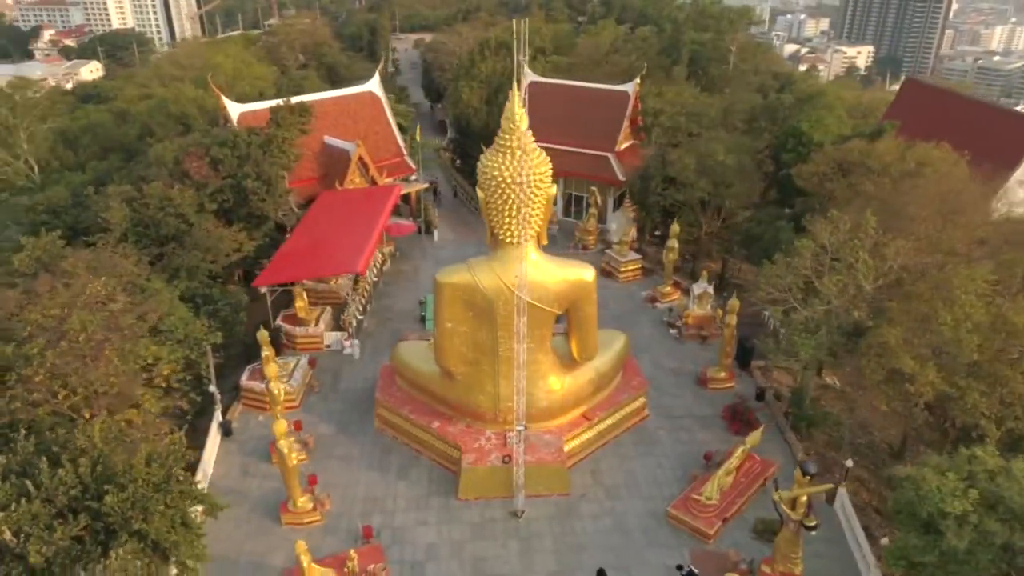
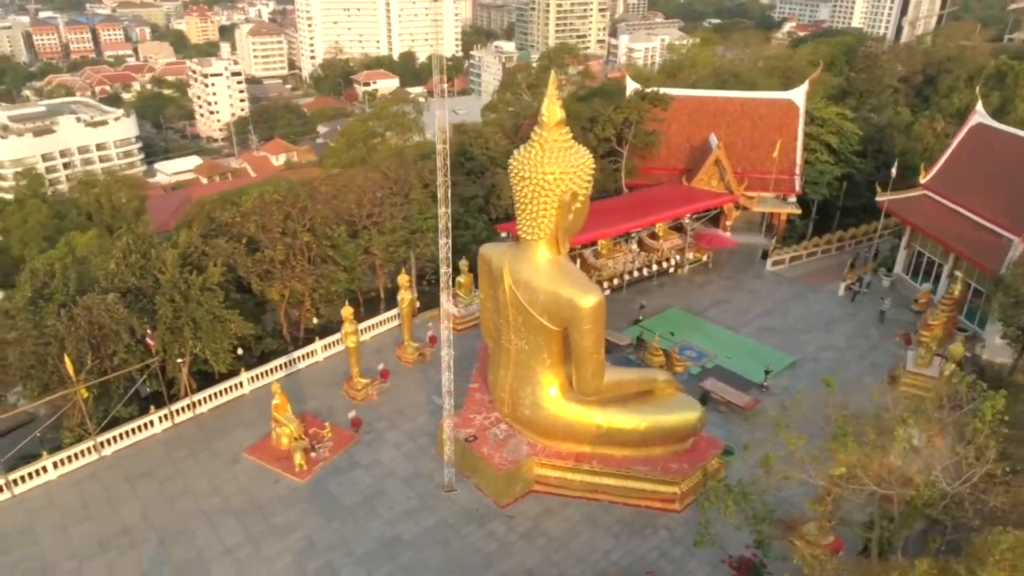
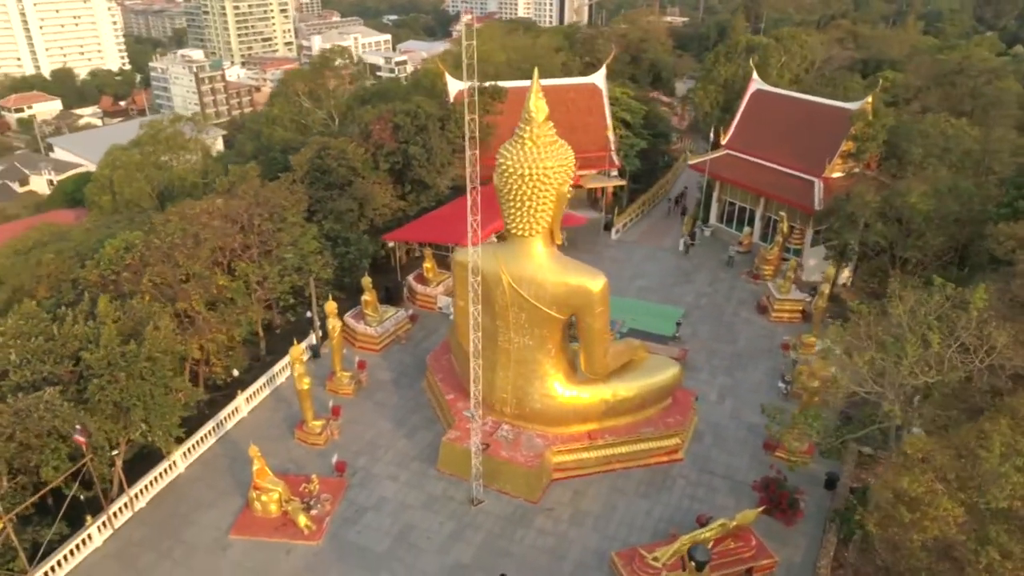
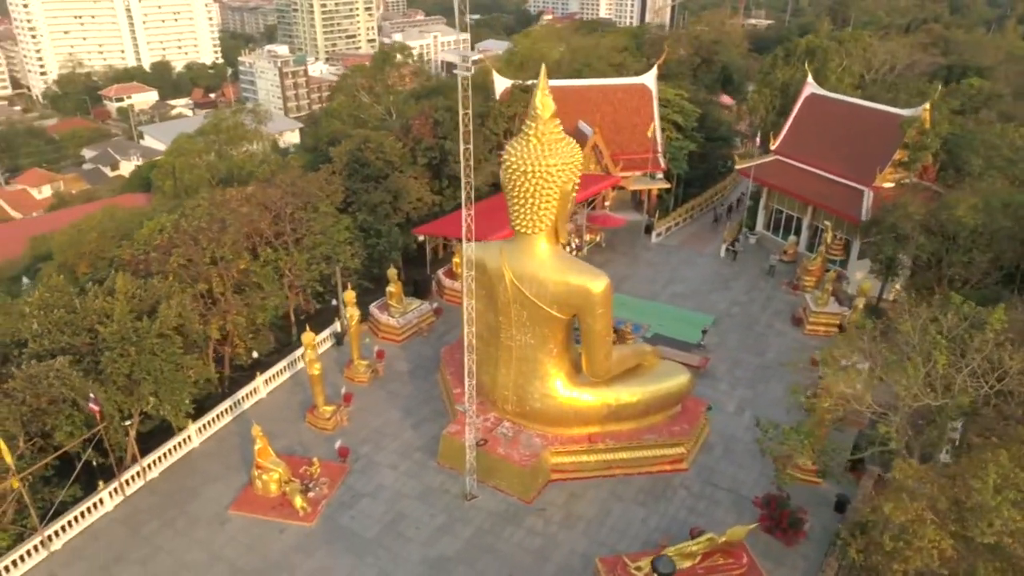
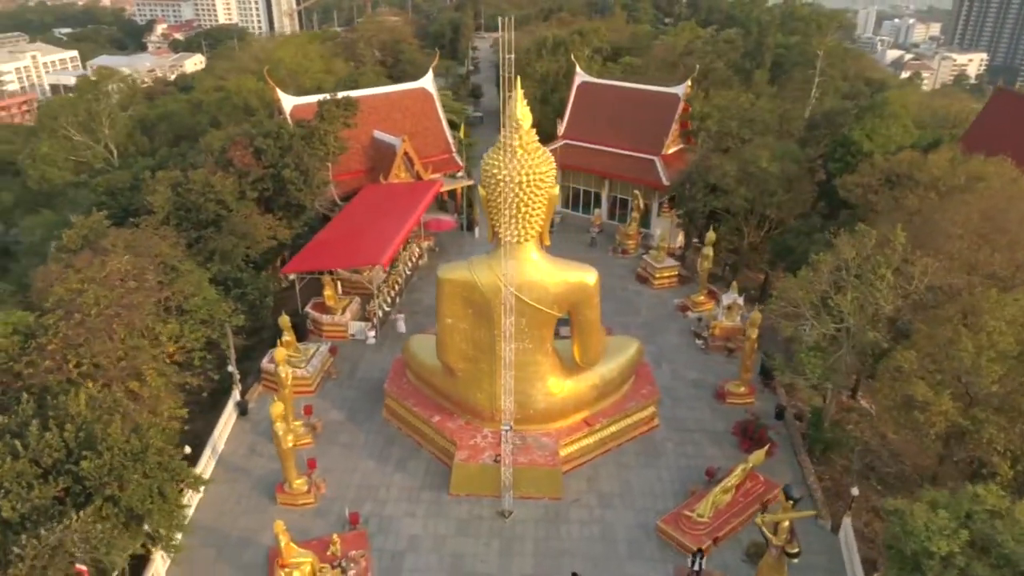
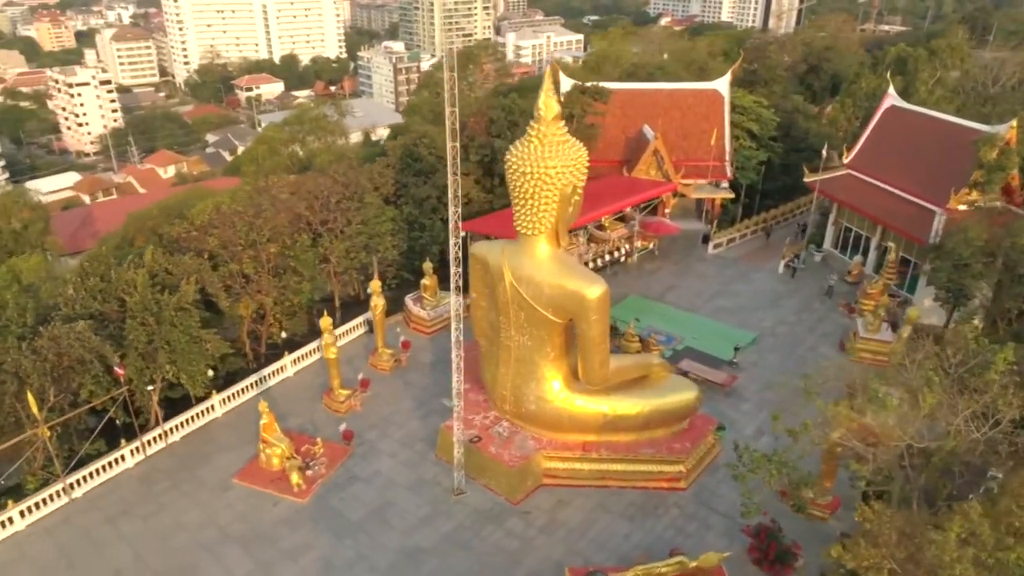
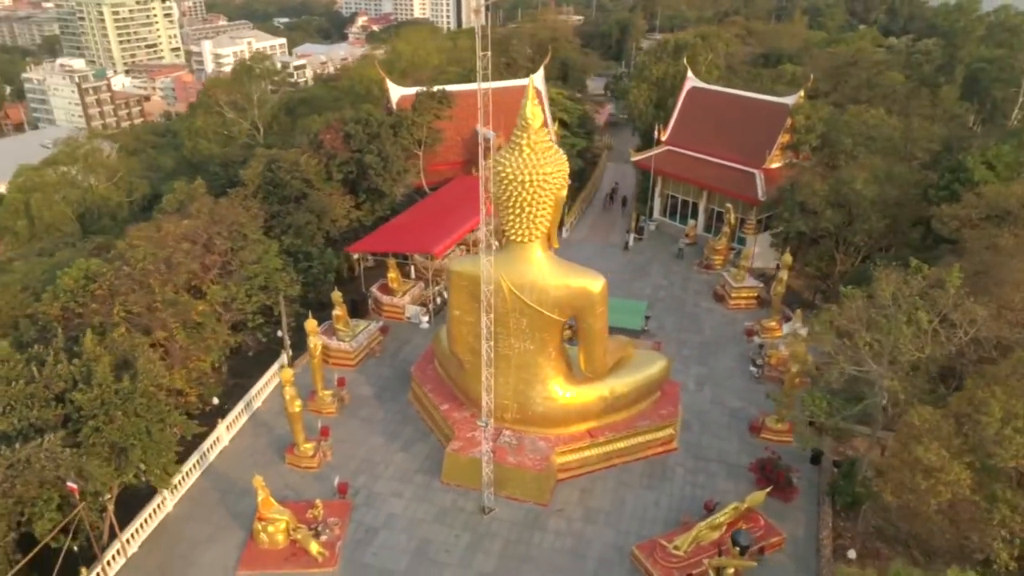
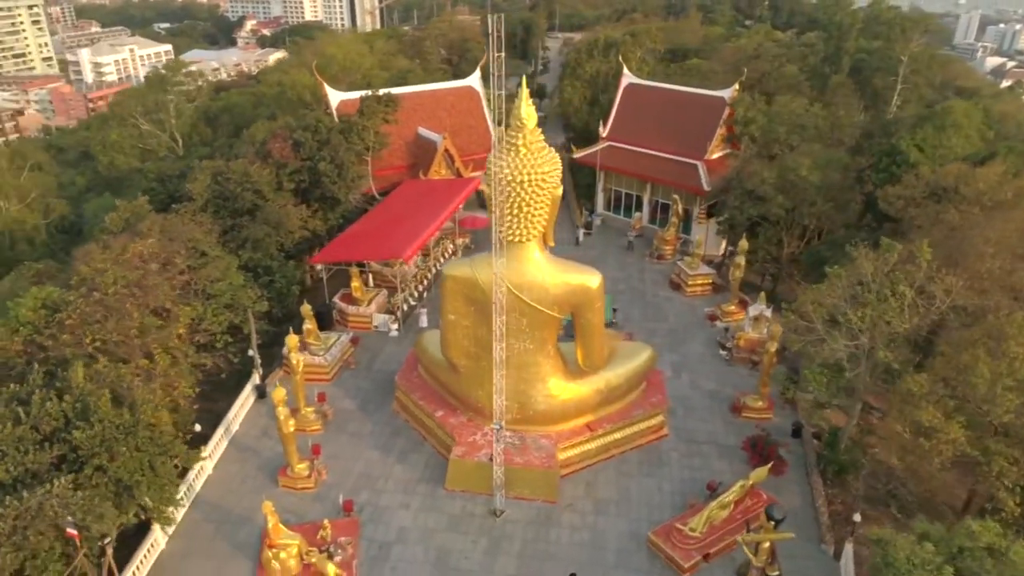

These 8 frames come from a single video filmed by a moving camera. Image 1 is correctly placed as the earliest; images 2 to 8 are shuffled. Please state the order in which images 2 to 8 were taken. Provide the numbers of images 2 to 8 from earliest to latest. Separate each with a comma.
5, 8, 7, 3, 4, 6, 2
